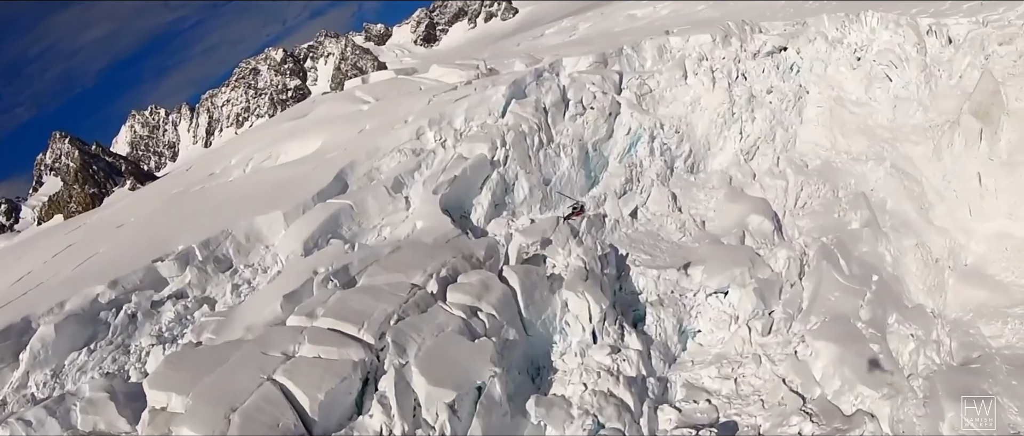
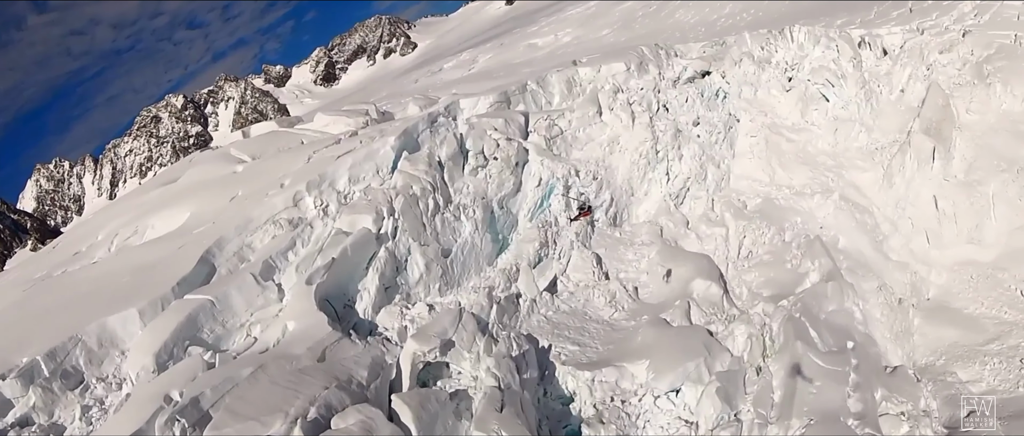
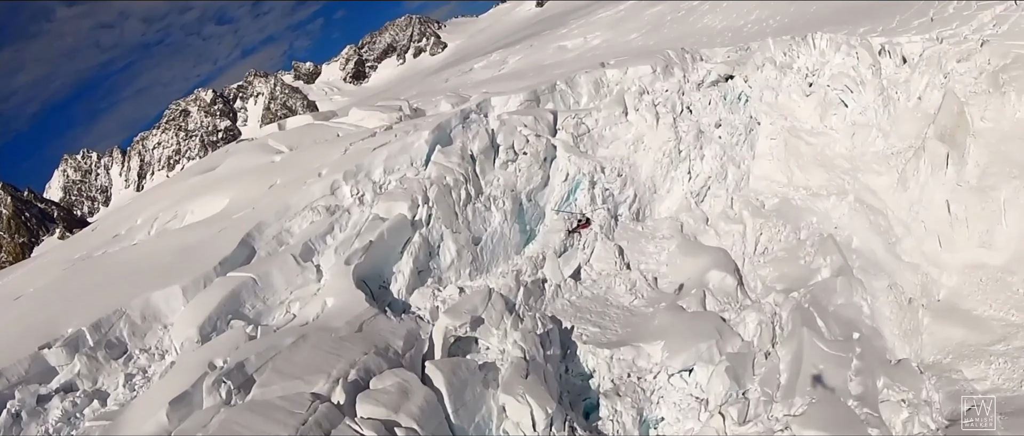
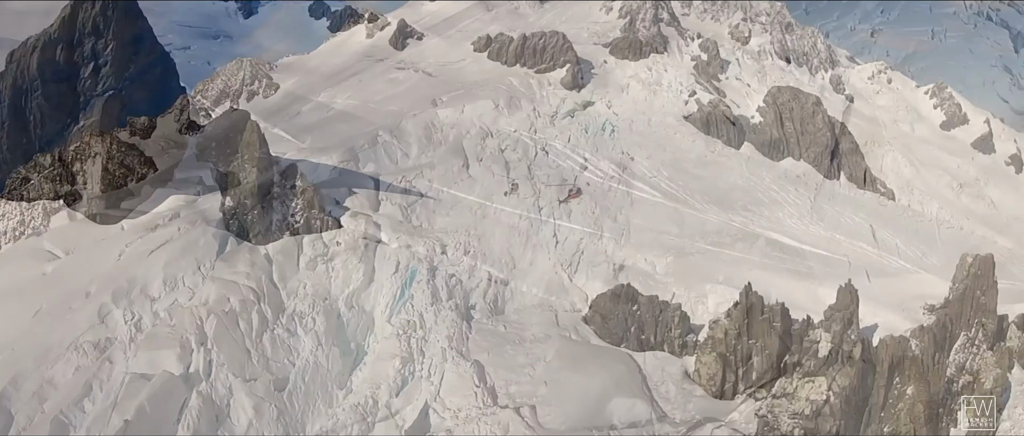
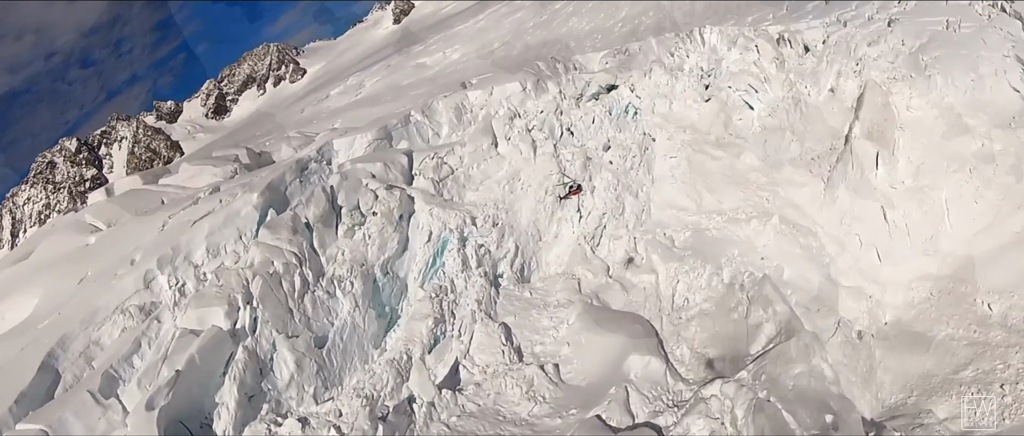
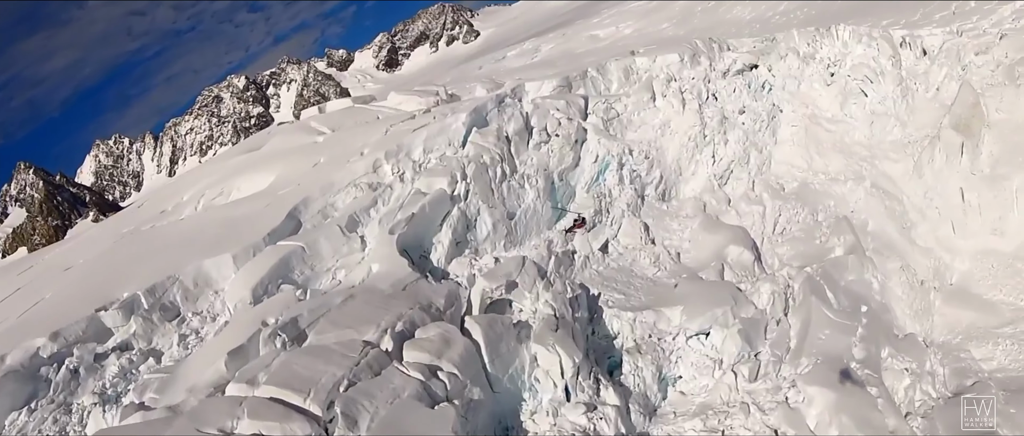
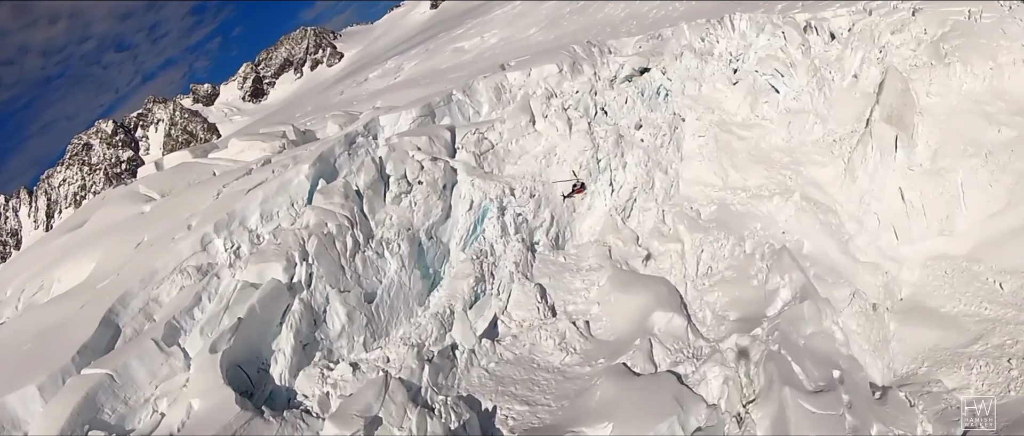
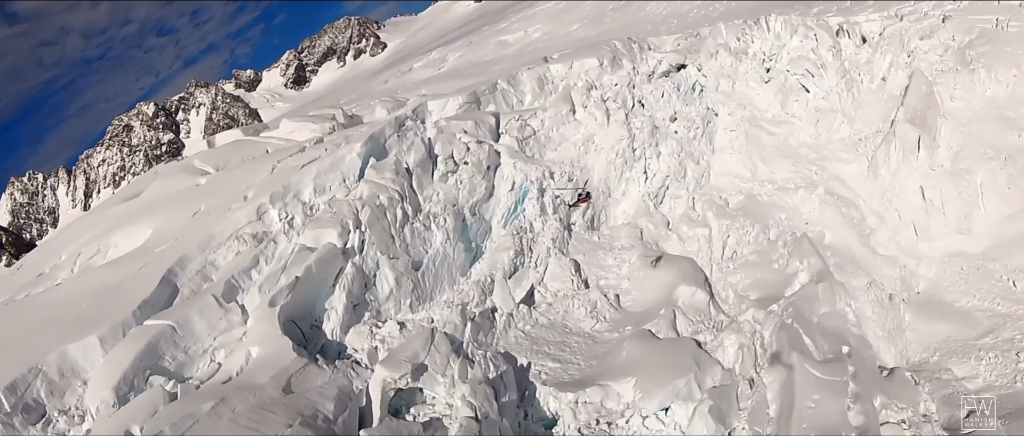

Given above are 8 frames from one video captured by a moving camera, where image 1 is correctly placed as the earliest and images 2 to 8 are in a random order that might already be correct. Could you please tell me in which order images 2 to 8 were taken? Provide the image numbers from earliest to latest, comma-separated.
6, 3, 2, 8, 7, 5, 4
